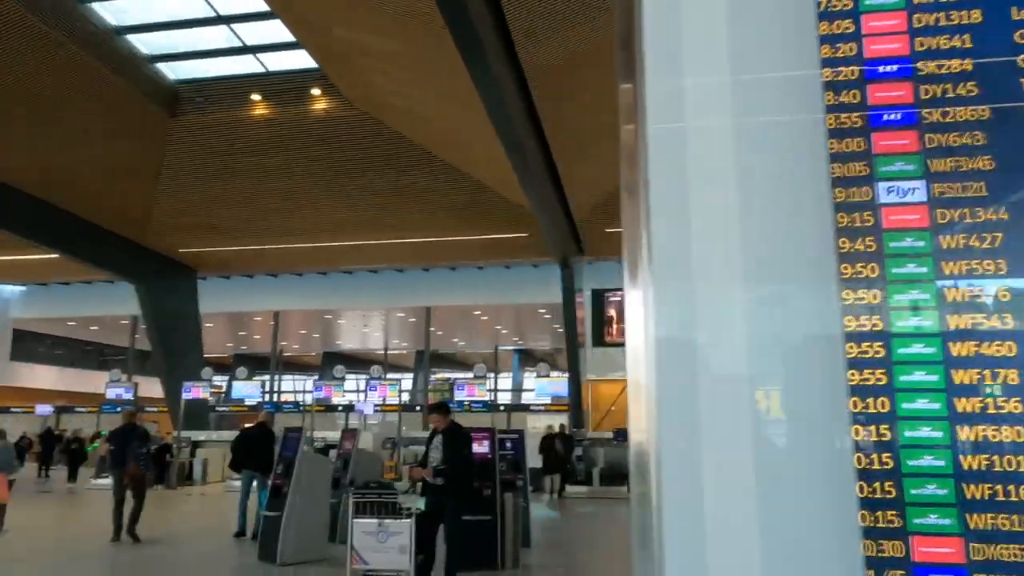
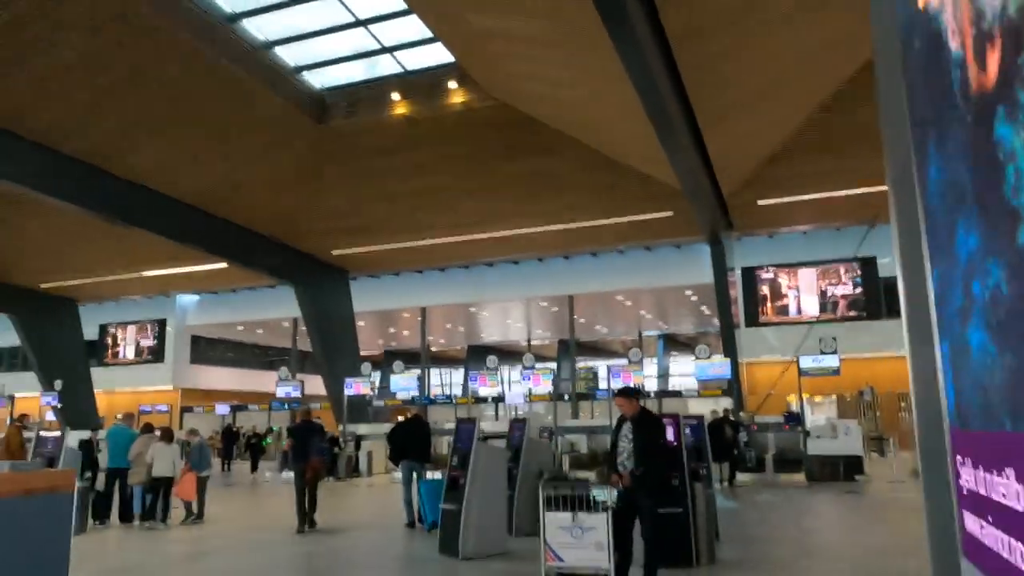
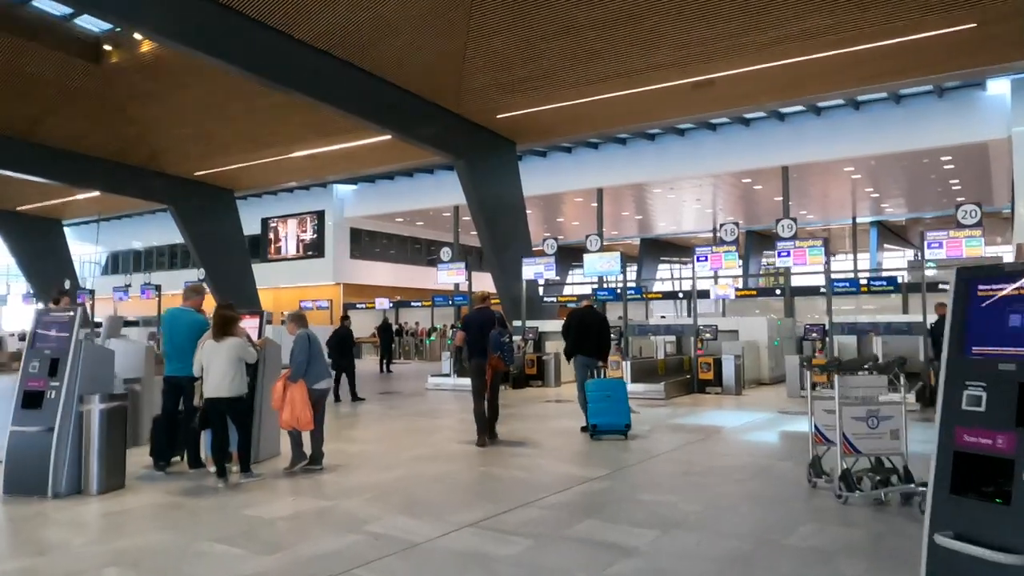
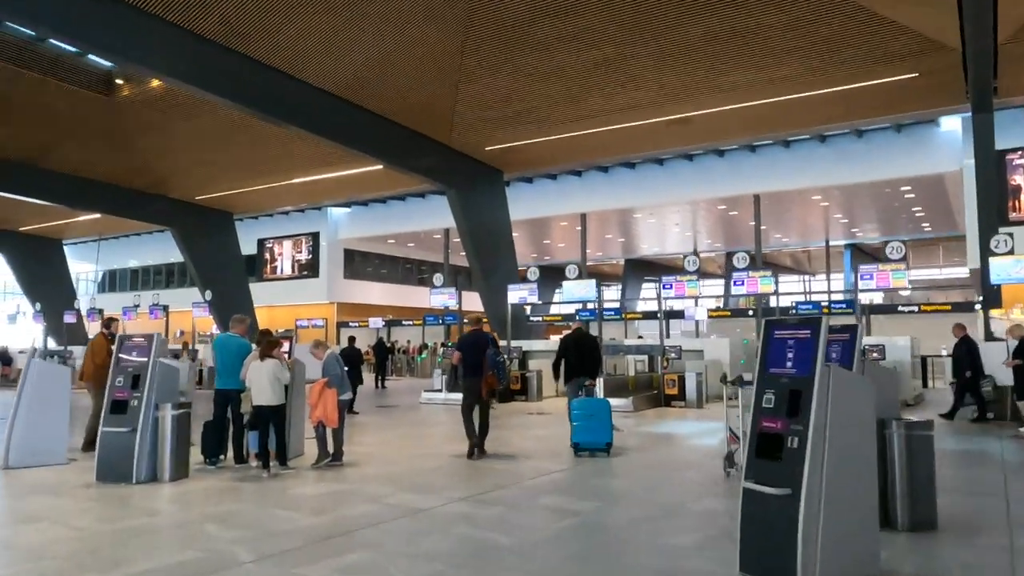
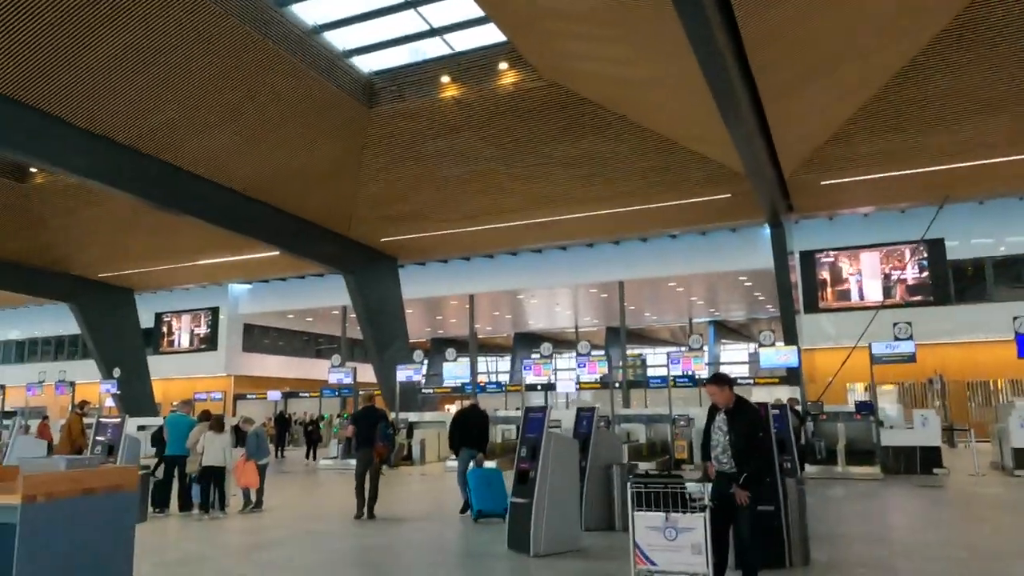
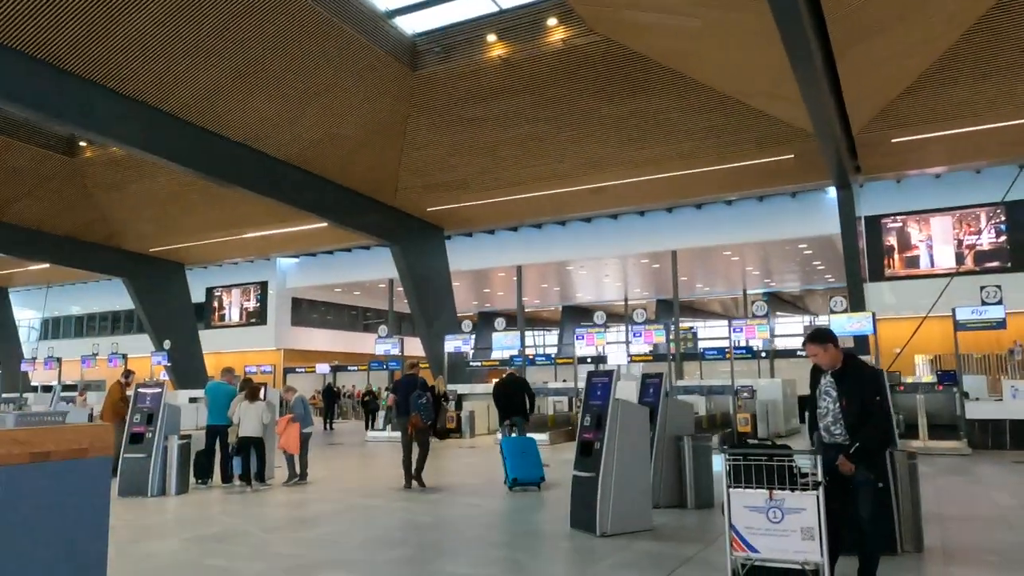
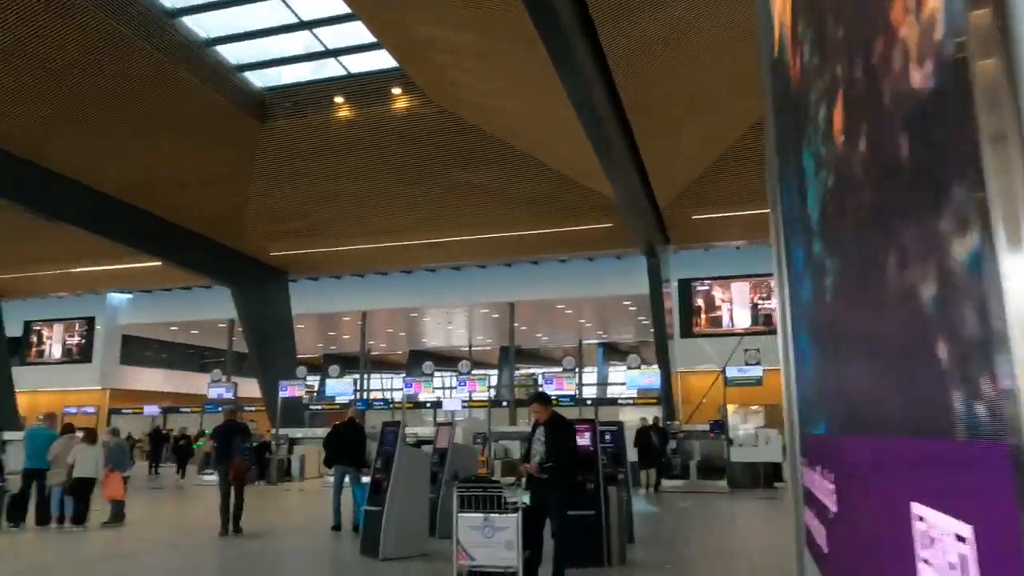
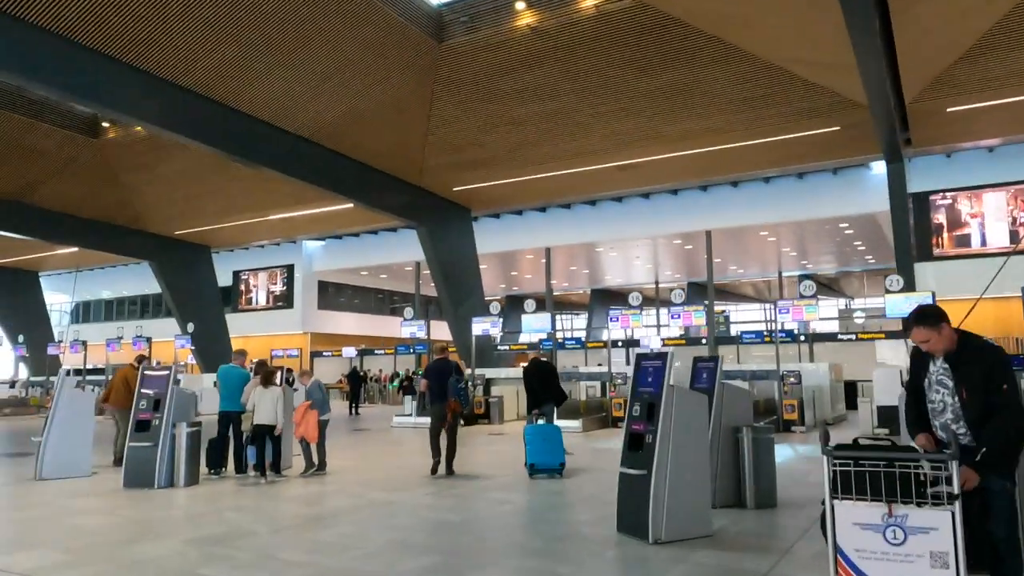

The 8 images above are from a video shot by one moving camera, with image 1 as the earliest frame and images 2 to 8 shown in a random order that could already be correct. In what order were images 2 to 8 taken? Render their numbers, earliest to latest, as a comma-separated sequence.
7, 2, 5, 6, 8, 4, 3
